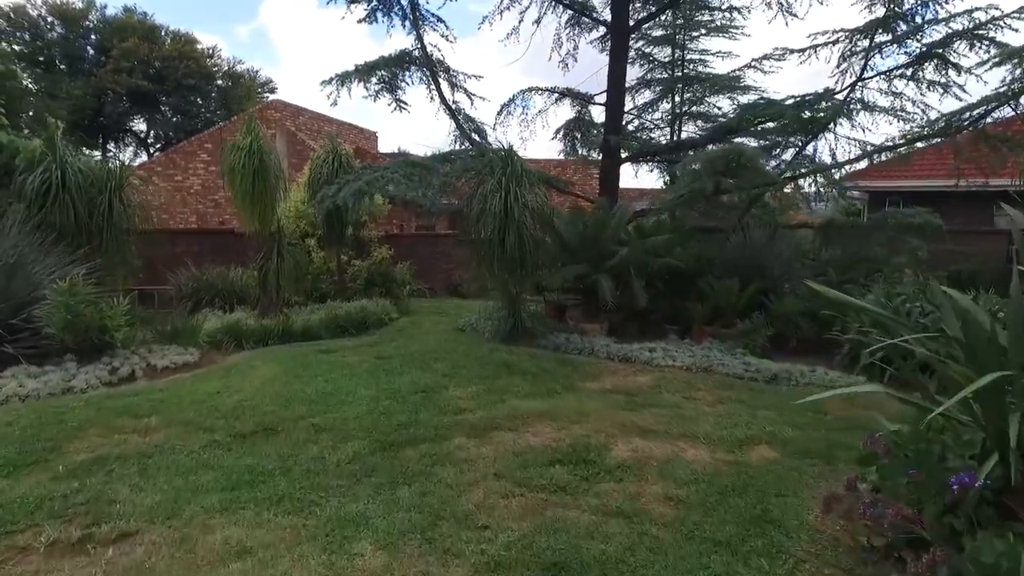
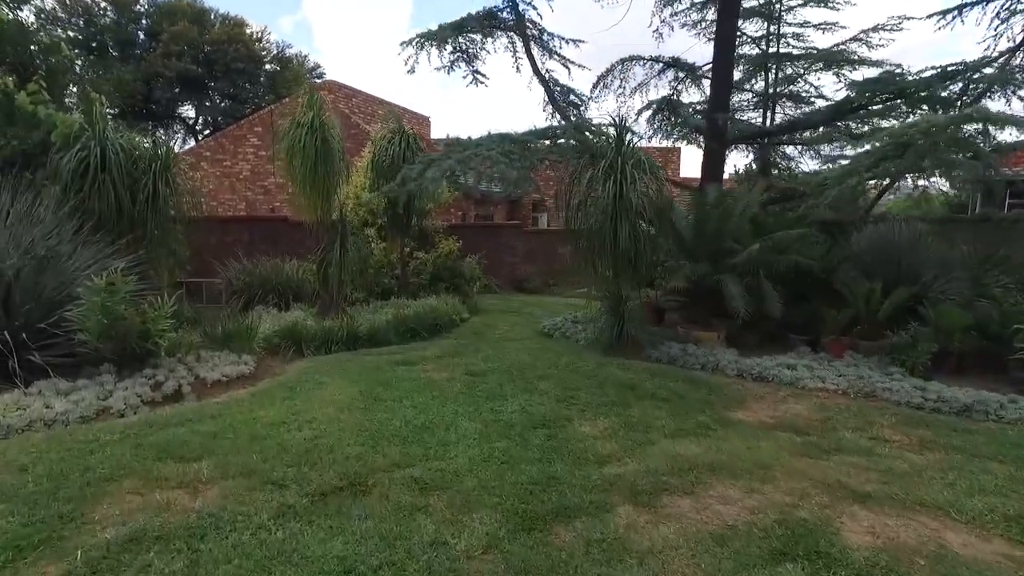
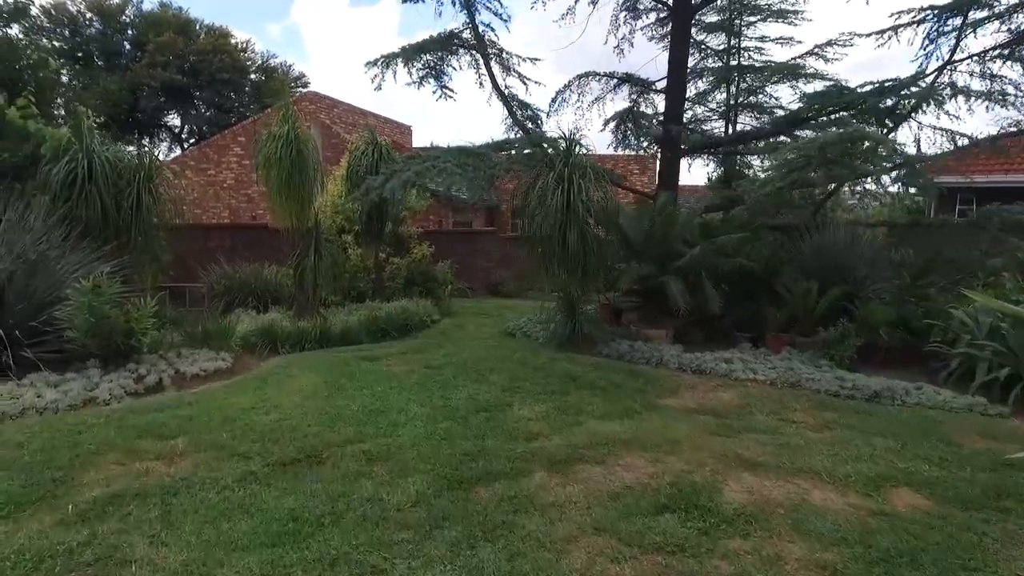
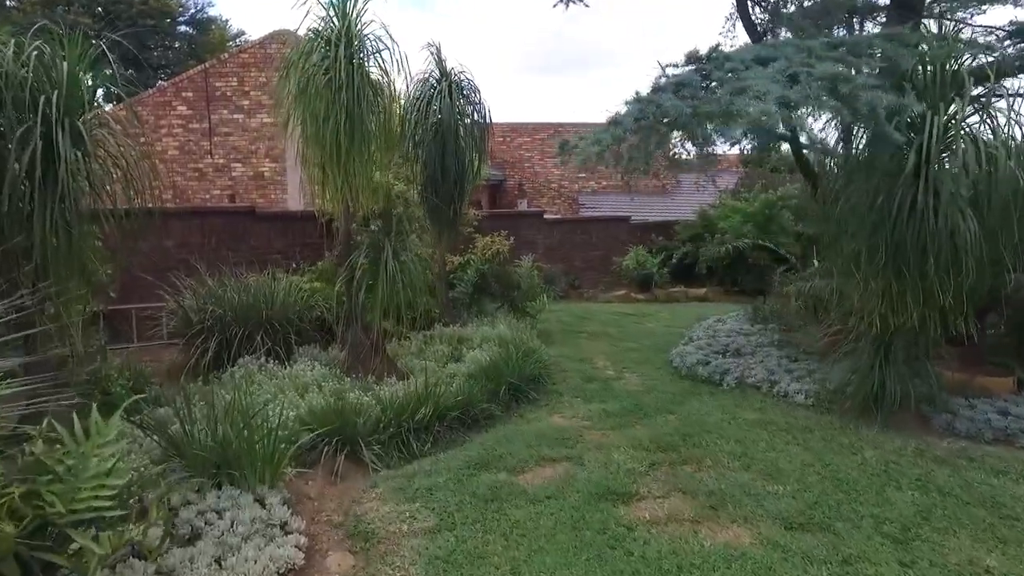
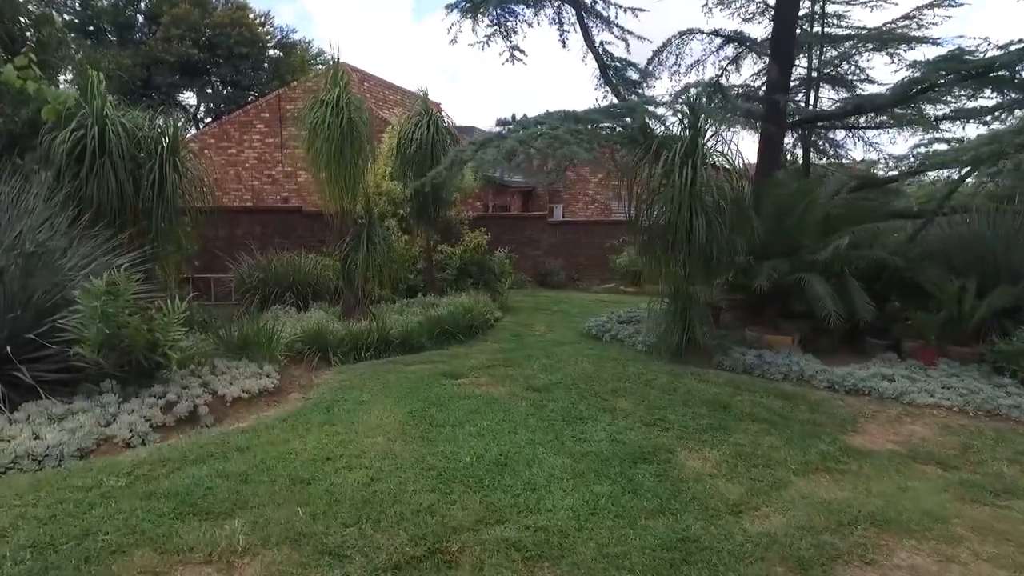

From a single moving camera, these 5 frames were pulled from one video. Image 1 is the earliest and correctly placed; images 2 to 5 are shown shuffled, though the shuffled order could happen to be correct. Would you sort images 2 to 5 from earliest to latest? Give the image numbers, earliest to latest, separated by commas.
3, 2, 5, 4
